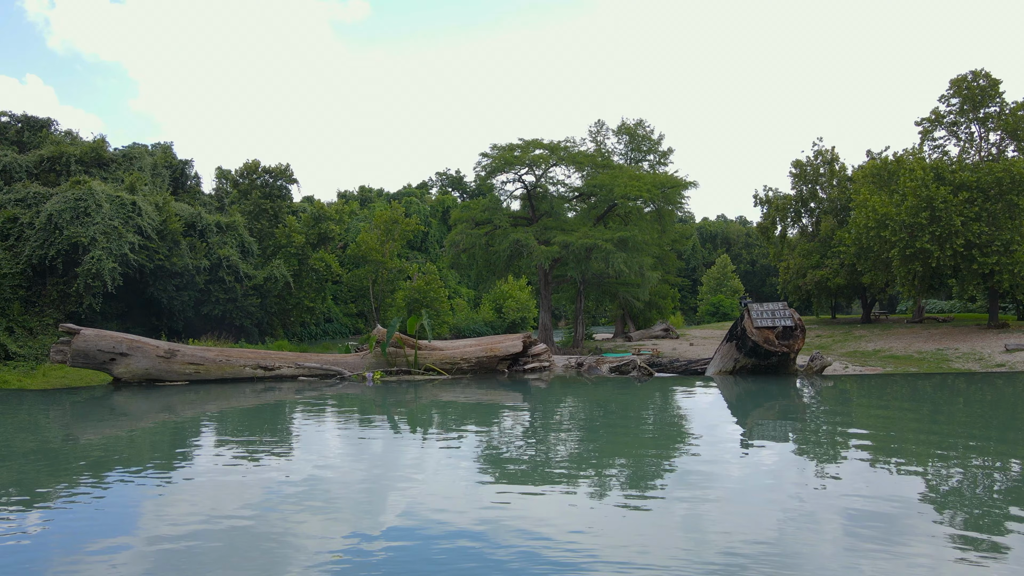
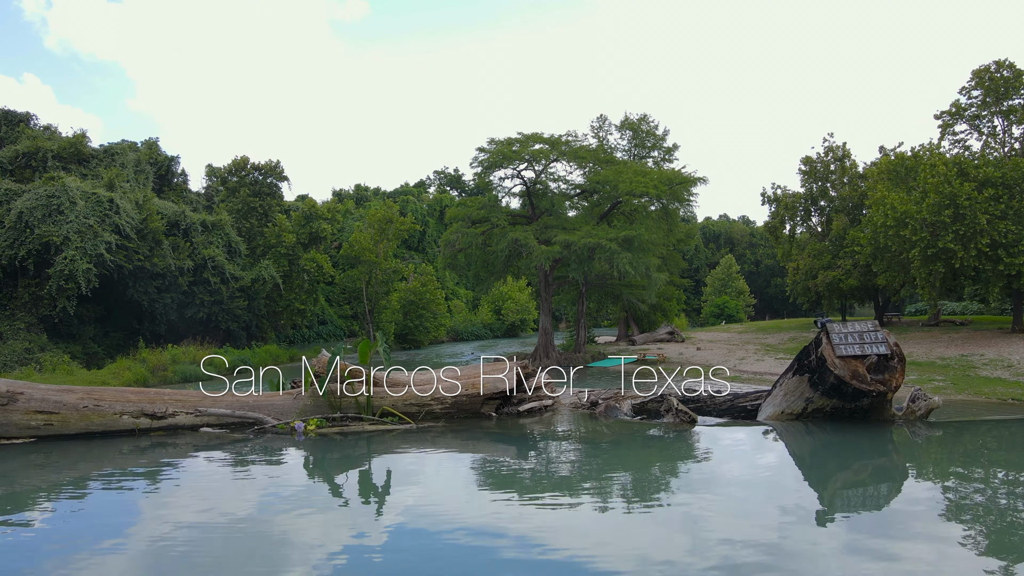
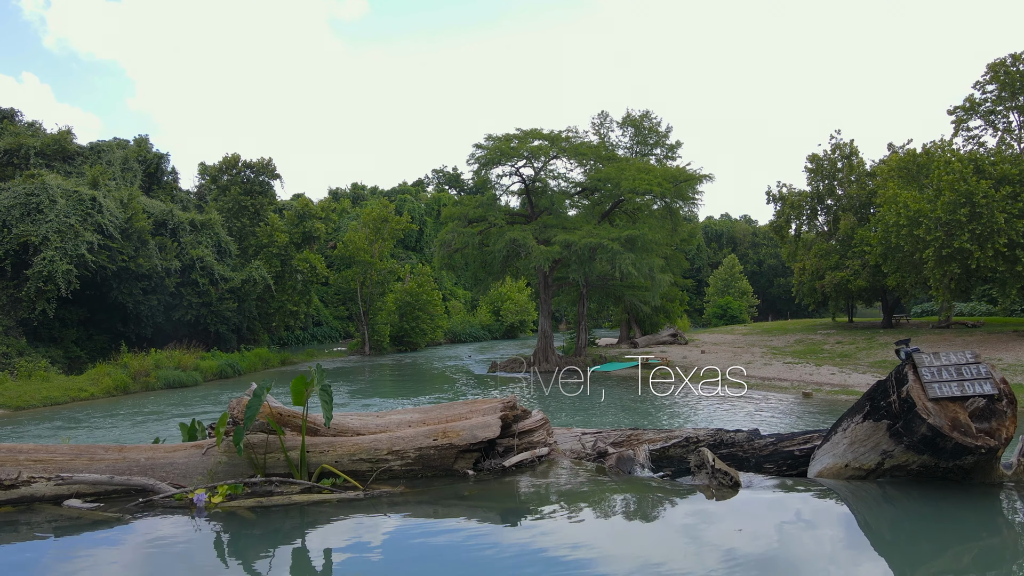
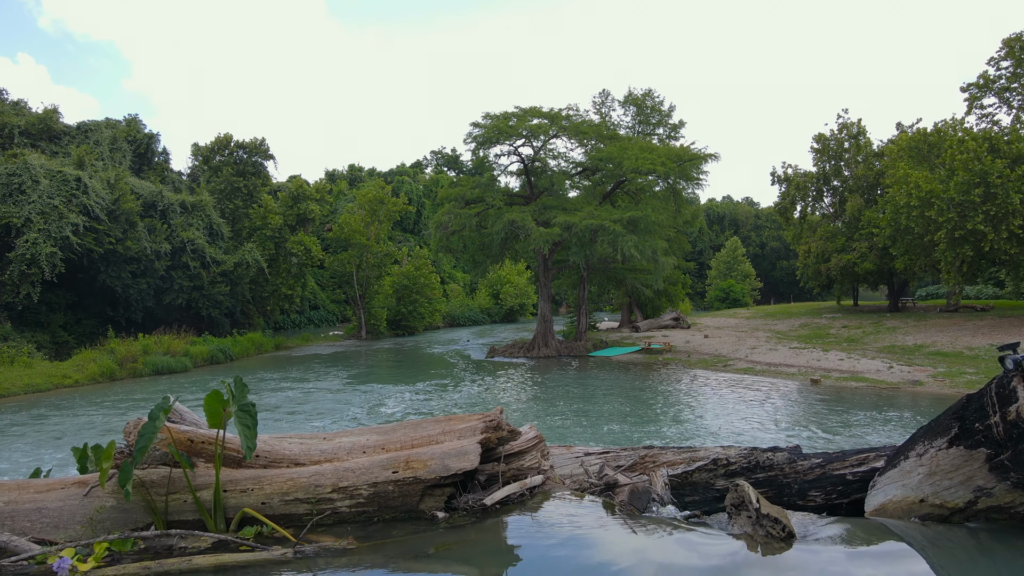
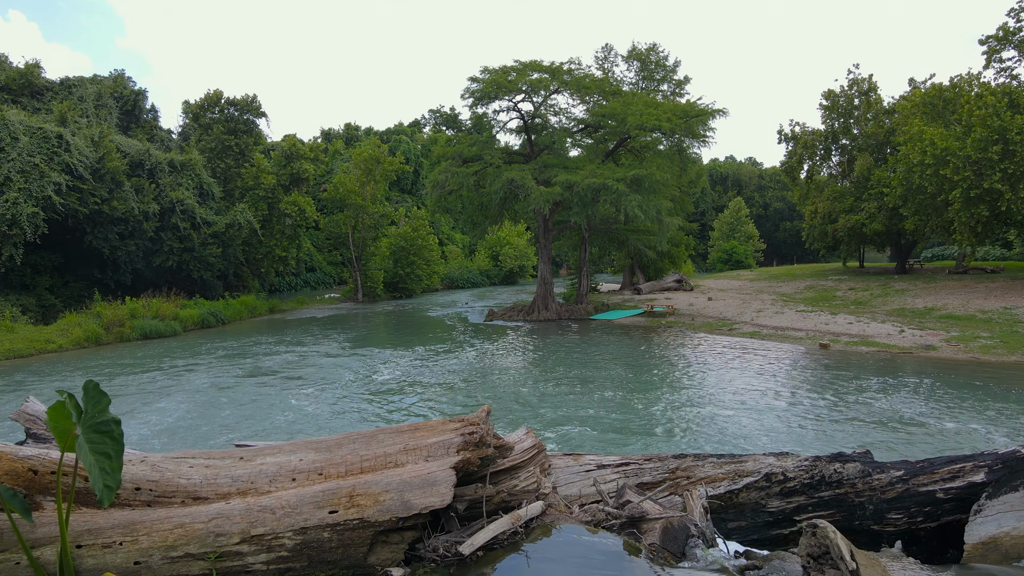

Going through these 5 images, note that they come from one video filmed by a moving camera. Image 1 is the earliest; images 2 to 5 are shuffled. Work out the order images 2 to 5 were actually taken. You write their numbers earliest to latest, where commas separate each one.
2, 3, 4, 5
